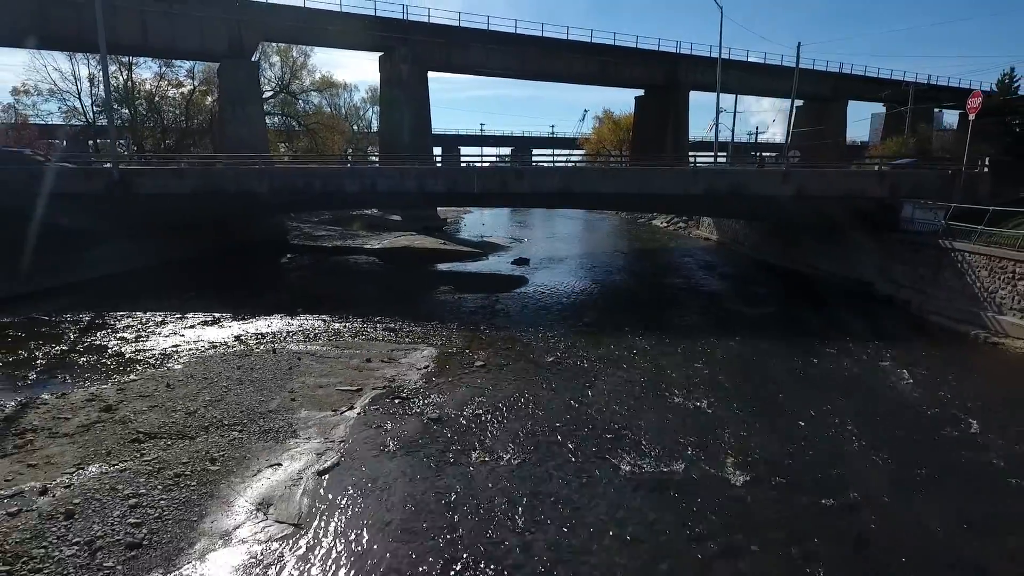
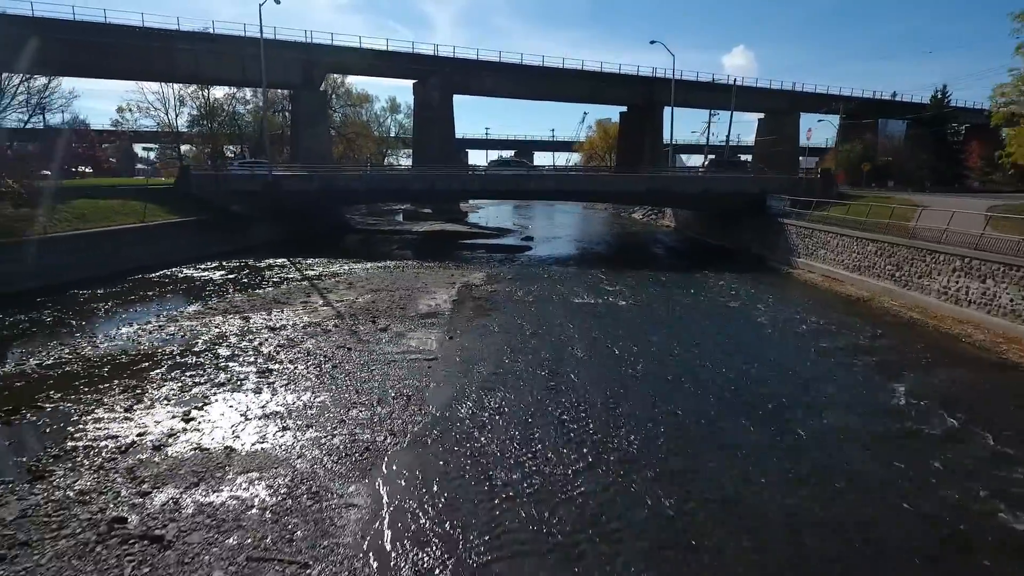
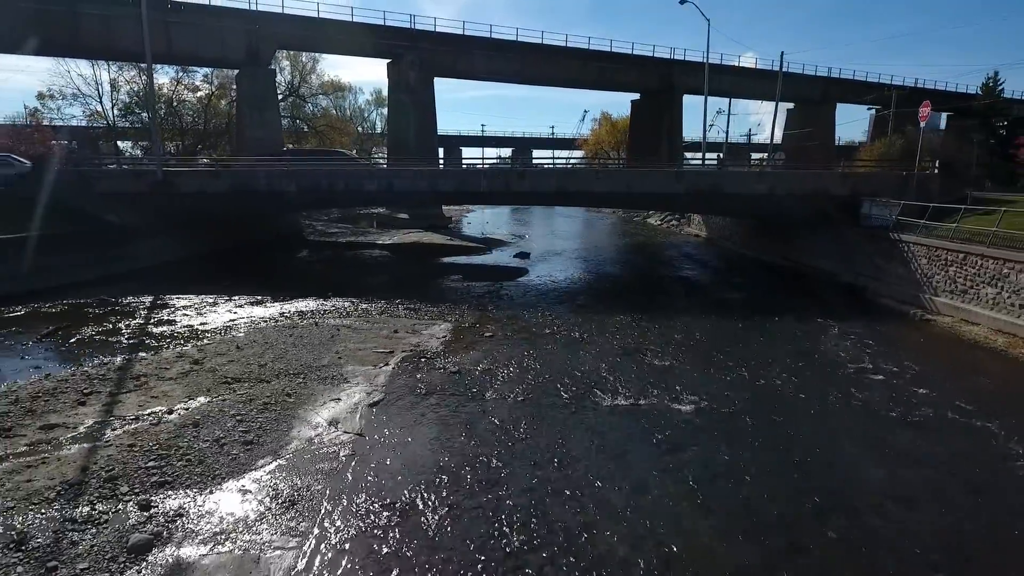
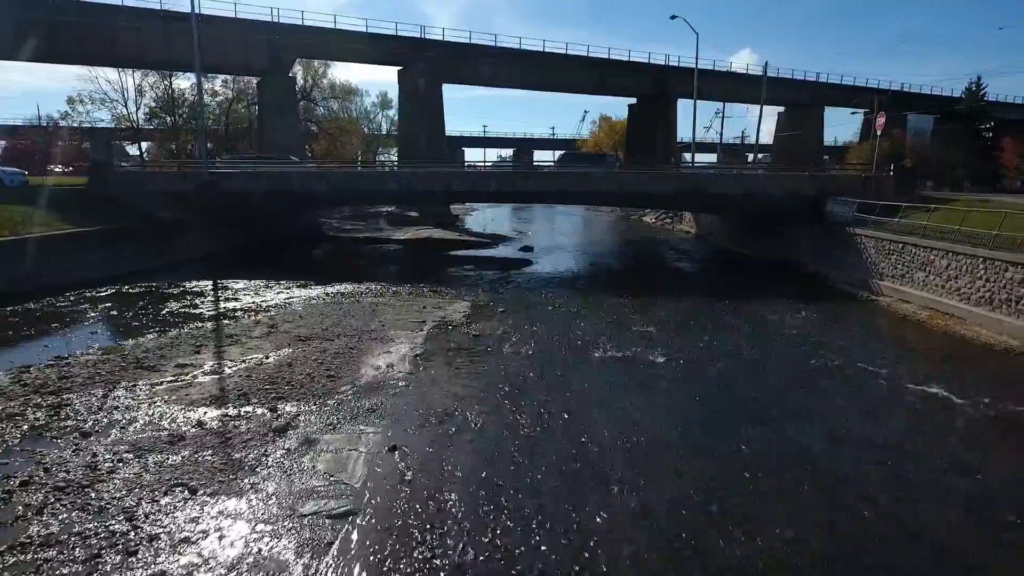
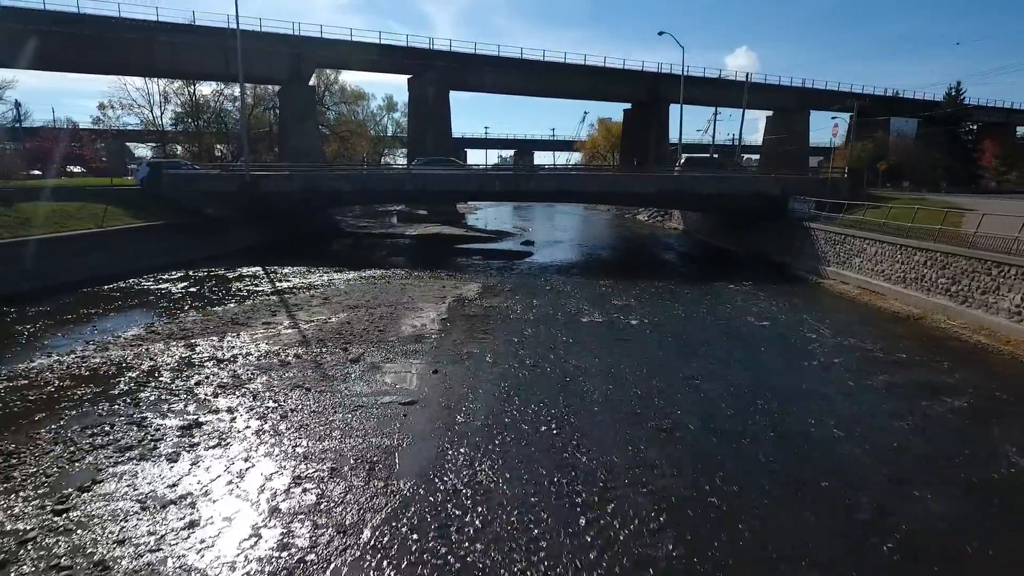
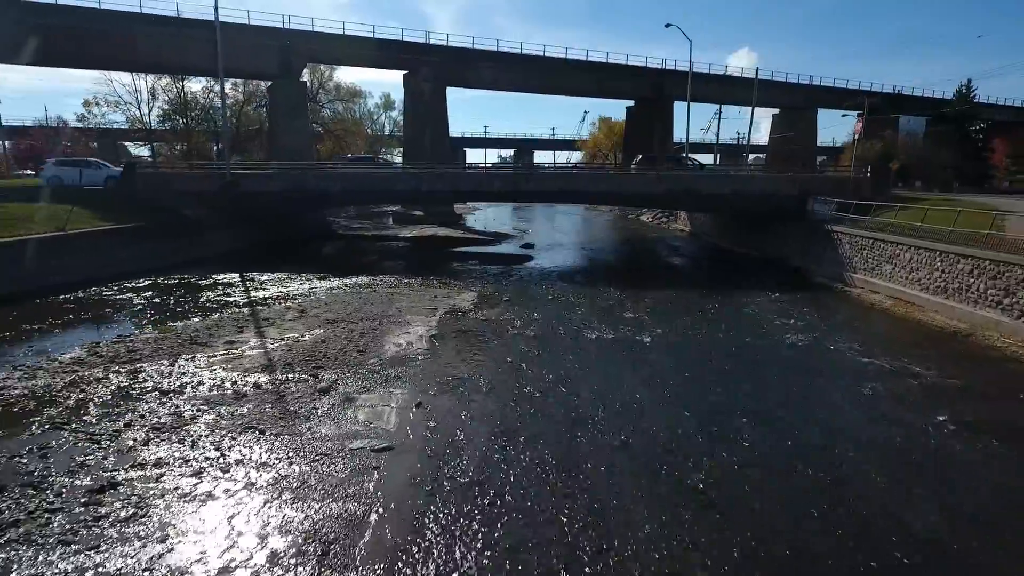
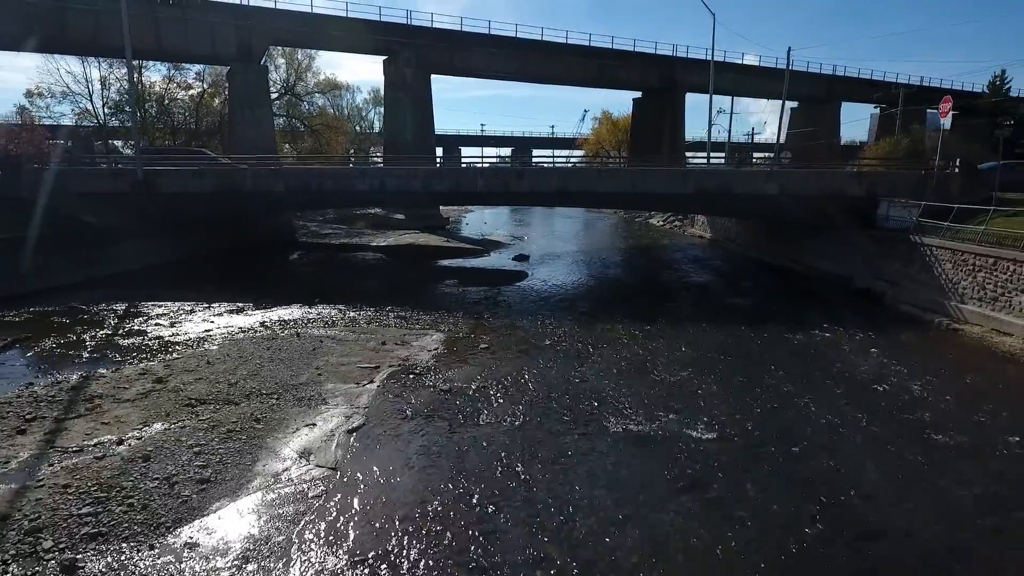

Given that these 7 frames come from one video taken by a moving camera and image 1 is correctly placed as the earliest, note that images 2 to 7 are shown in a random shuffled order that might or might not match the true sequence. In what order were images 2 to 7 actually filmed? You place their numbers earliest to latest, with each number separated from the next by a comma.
7, 3, 4, 6, 5, 2
